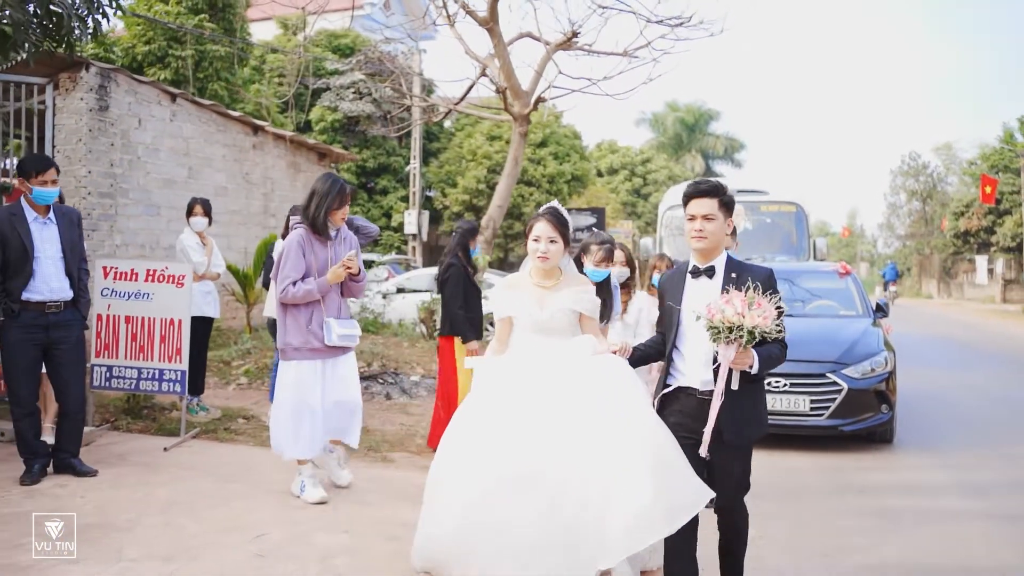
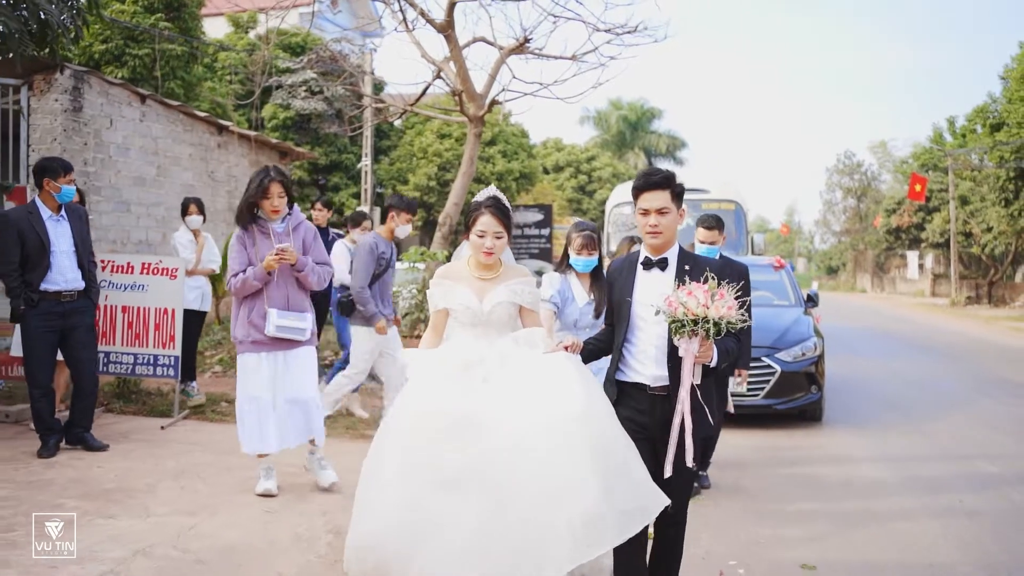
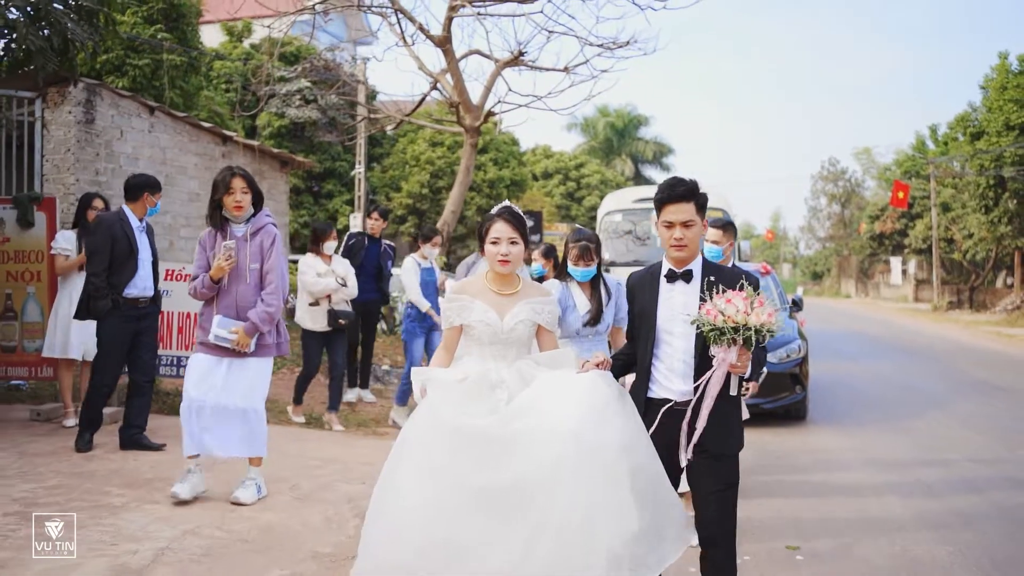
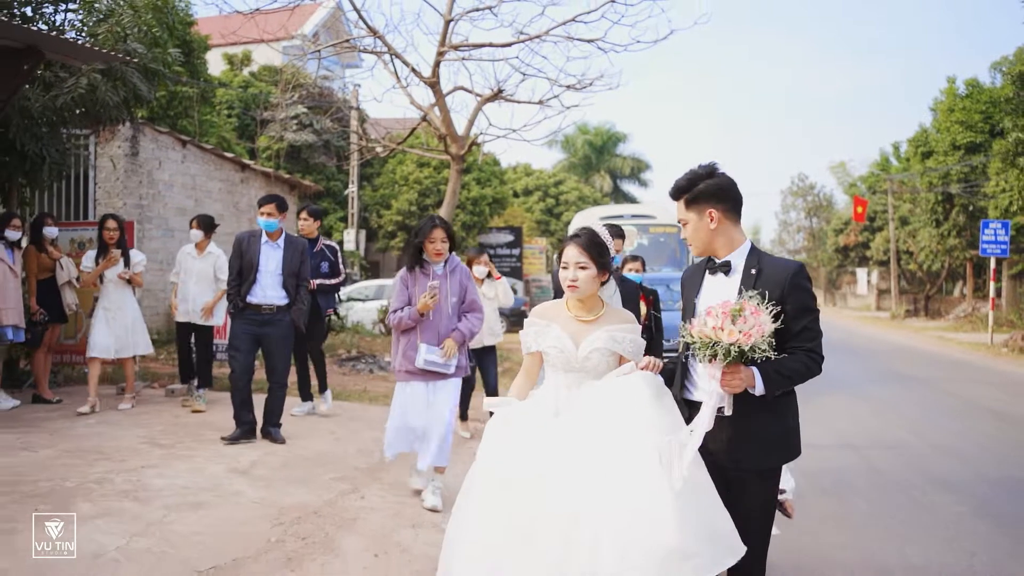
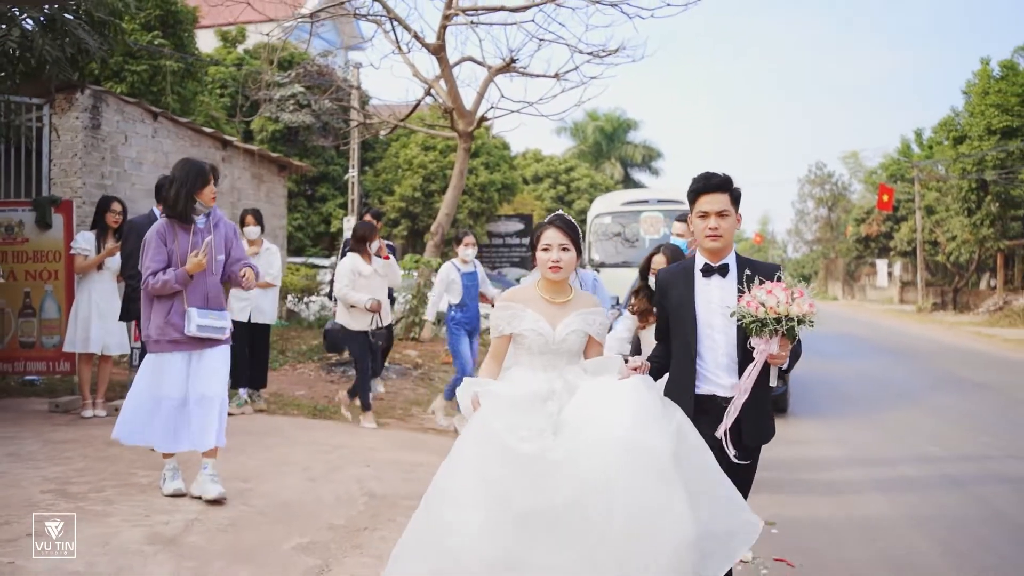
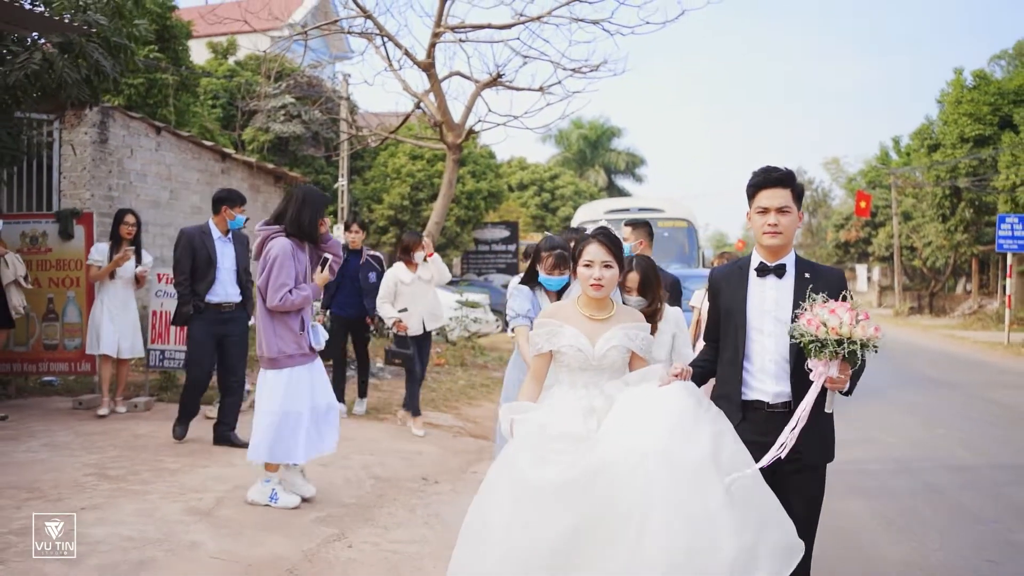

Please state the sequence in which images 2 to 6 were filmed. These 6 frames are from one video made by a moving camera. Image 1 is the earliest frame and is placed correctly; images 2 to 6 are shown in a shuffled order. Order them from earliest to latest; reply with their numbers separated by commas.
2, 3, 5, 6, 4
